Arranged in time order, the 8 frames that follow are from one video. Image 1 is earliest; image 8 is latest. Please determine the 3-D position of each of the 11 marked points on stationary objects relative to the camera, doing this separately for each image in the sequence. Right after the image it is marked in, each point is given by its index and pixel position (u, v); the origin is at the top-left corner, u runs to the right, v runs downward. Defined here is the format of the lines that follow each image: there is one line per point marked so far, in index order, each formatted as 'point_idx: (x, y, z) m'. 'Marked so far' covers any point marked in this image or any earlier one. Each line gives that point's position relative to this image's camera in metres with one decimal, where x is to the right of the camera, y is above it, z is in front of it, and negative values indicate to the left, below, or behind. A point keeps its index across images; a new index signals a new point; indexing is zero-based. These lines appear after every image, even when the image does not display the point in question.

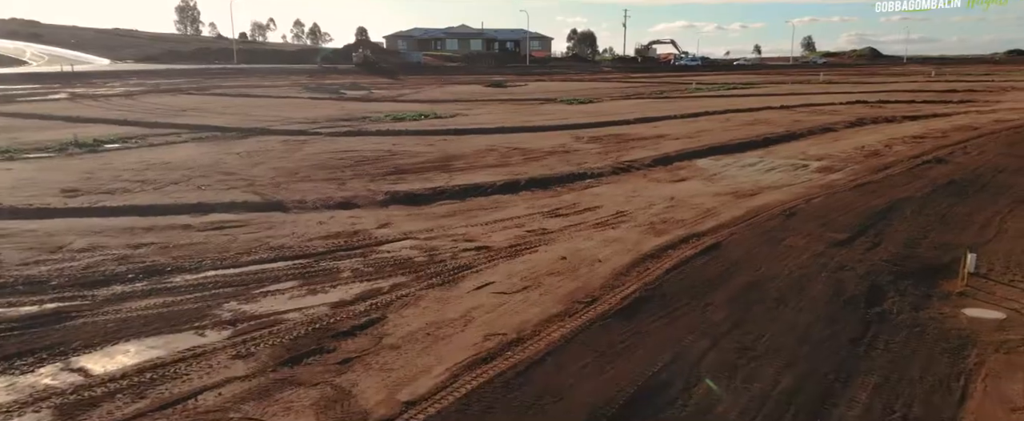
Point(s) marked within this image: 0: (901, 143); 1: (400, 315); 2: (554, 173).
0: (+10.4, +1.8, +16.7) m
1: (-0.8, -0.7, +4.2) m
2: (+0.8, +0.7, +11.6) m
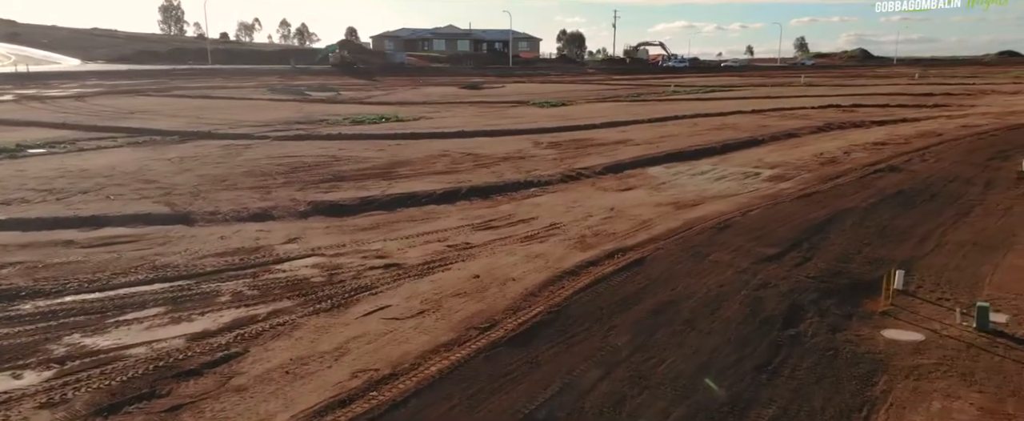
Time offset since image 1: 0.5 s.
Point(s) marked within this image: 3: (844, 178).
0: (+9.3, +1.6, +16.7) m
1: (-1.6, -0.9, +3.9) m
2: (-0.2, +0.6, +11.4) m
3: (+6.3, +0.6, +12.1) m
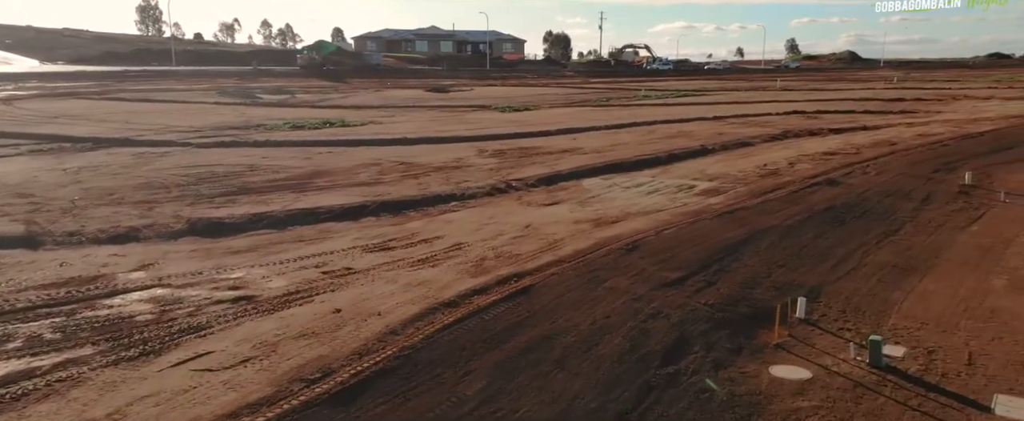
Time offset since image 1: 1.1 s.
0: (+7.8, +1.3, +16.6) m
1: (-2.7, -1.1, +3.4) m
2: (-1.6, +0.3, +10.9) m
3: (+5.0, +0.3, +11.9) m
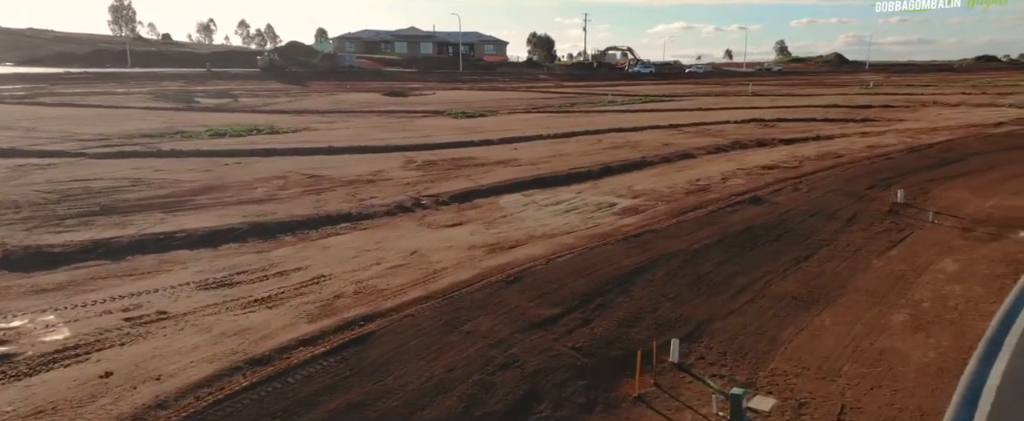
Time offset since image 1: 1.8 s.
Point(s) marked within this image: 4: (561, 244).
0: (+6.0, +0.9, +16.1) m
1: (-4.0, -1.4, +2.5) m
2: (-3.2, 0.0, +10.1) m
3: (+3.3, -0.1, +11.3) m
4: (+0.8, -0.5, +9.2) m
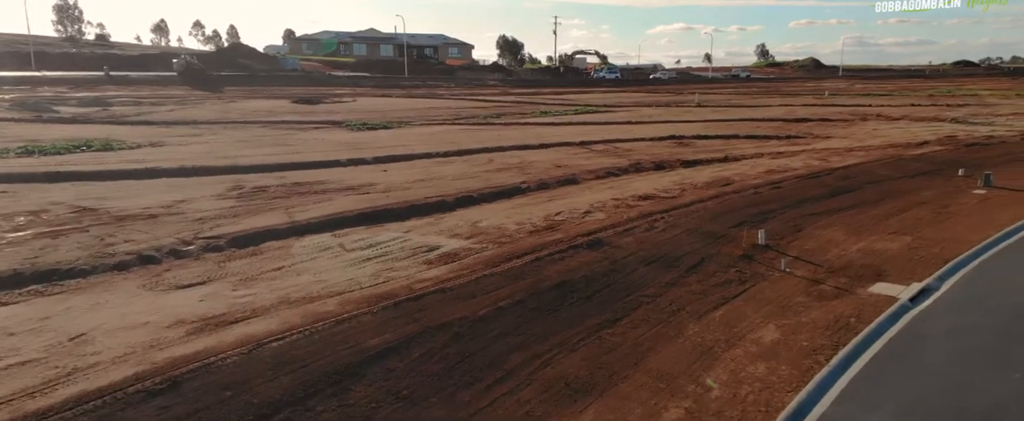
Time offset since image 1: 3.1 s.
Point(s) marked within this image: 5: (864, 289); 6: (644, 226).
0: (+2.3, 0.0, +14.8) m
1: (-6.7, -2.0, +0.5) m
2: (-6.4, -0.7, +8.1) m
3: (0.0, -0.9, +9.8) m
4: (-2.4, -1.2, +7.5) m
5: (+6.0, -1.3, +10.5) m
6: (+2.9, -0.4, +13.6) m
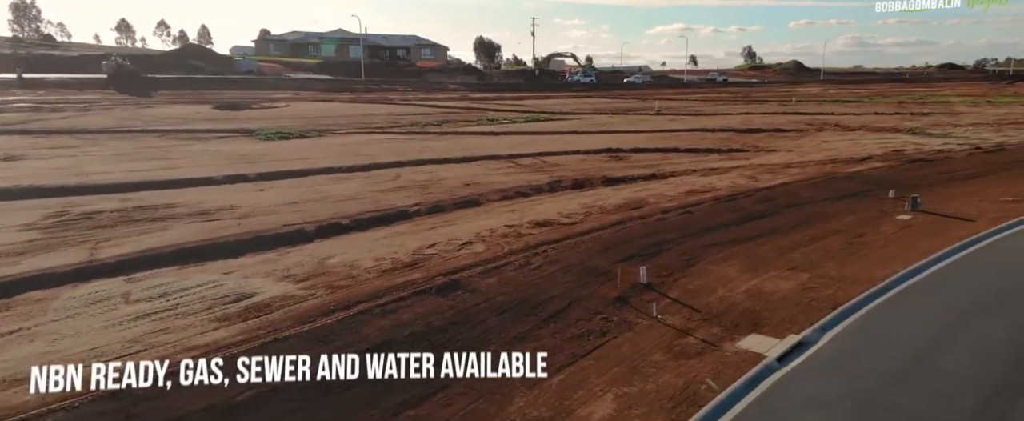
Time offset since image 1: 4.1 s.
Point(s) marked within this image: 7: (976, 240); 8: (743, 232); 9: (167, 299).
0: (-0.5, -0.6, +13.3) m
1: (-8.8, -2.6, -1.3) m
2: (-8.9, -1.3, +6.3) m
3: (-2.6, -1.5, +8.2) m
4: (-4.8, -1.8, +5.8) m
5: (+3.3, -2.0, +9.2) m
6: (+0.1, -1.0, +12.2) m
7: (+11.4, -0.7, +15.4) m
8: (+5.8, -0.6, +15.8) m
9: (-4.9, -1.3, +8.8) m
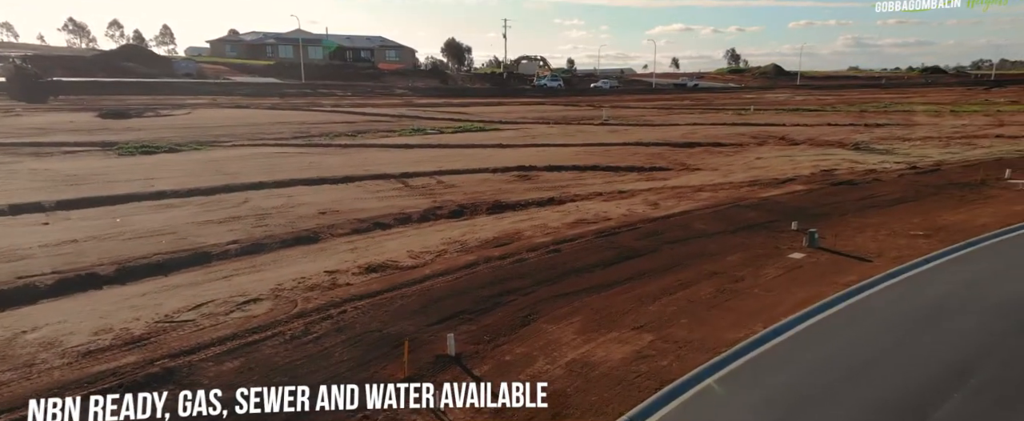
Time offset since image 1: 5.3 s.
0: (-4.1, -1.5, +10.9) m
1: (-11.7, -3.3, -4.2) m
2: (-12.1, -2.1, +3.5) m
3: (-5.9, -2.3, +5.7) m
4: (-8.1, -2.6, +3.2) m
5: (-0.1, -2.9, +7.0) m
6: (-3.4, -1.9, +9.8) m
7: (+7.7, -1.7, +13.5) m
8: (+2.1, -1.5, +13.7) m
9: (-8.3, -2.1, +6.1) m
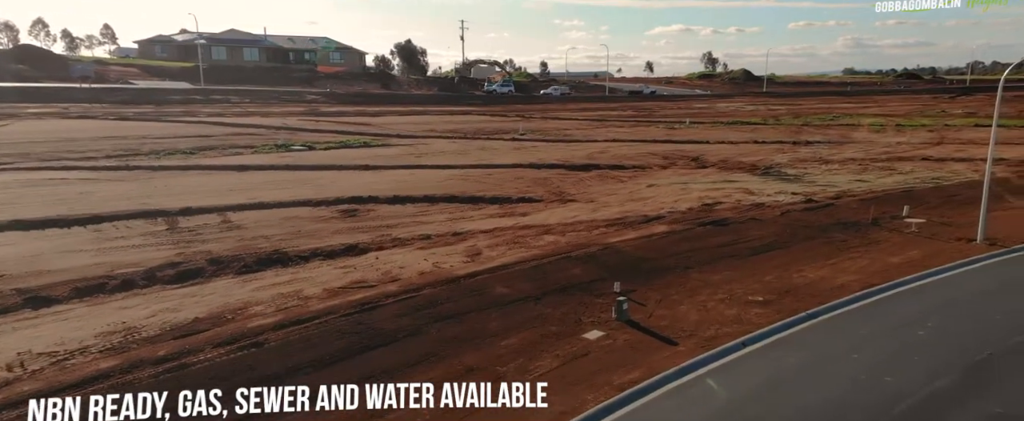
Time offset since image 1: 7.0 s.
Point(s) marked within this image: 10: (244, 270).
0: (-9.4, -2.8, +6.4) m
1: (-16.0, -4.4, -9.2) m
2: (-16.9, -3.2, -1.6) m
3: (-10.9, -3.6, +1.0) m
4: (-12.9, -3.8, -1.6) m
5: (-5.1, -4.2, +2.7) m
6: (-8.7, -3.2, +5.3) m
7: (+2.2, -3.1, +9.8) m
8: (-3.5, -2.9, +9.6) m
9: (-13.3, -3.3, +1.3) m
10: (-6.6, -1.5, +15.3) m
